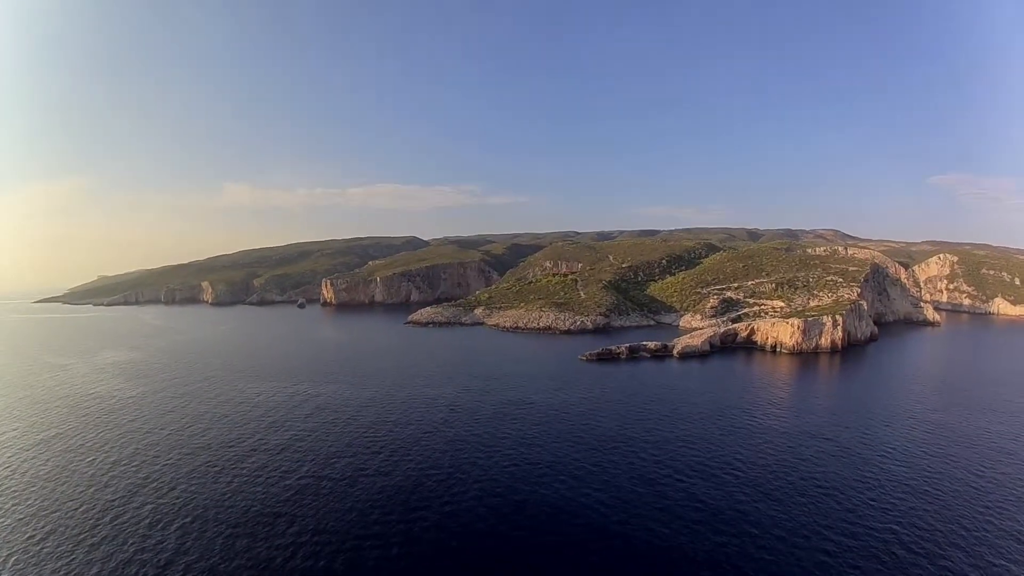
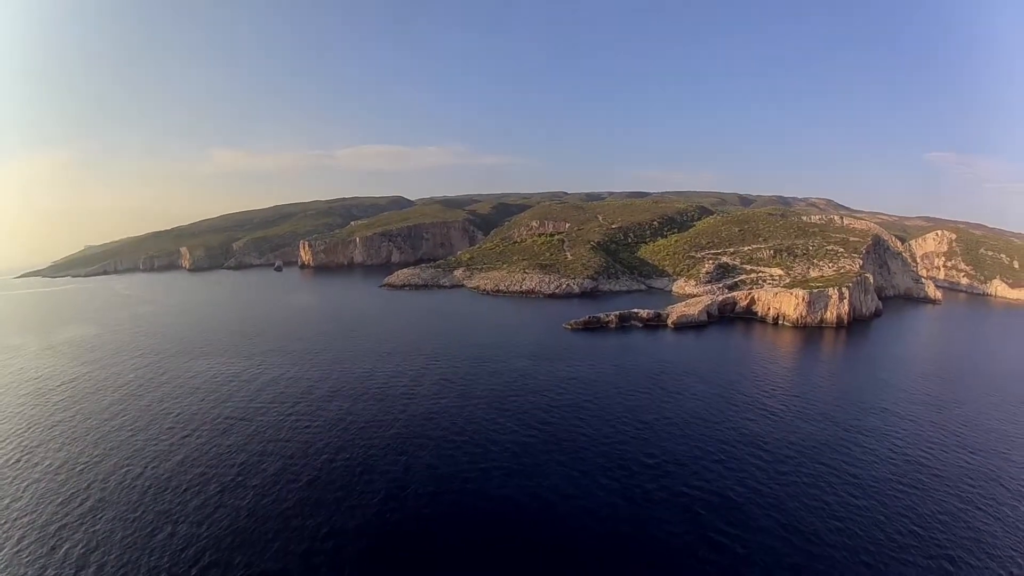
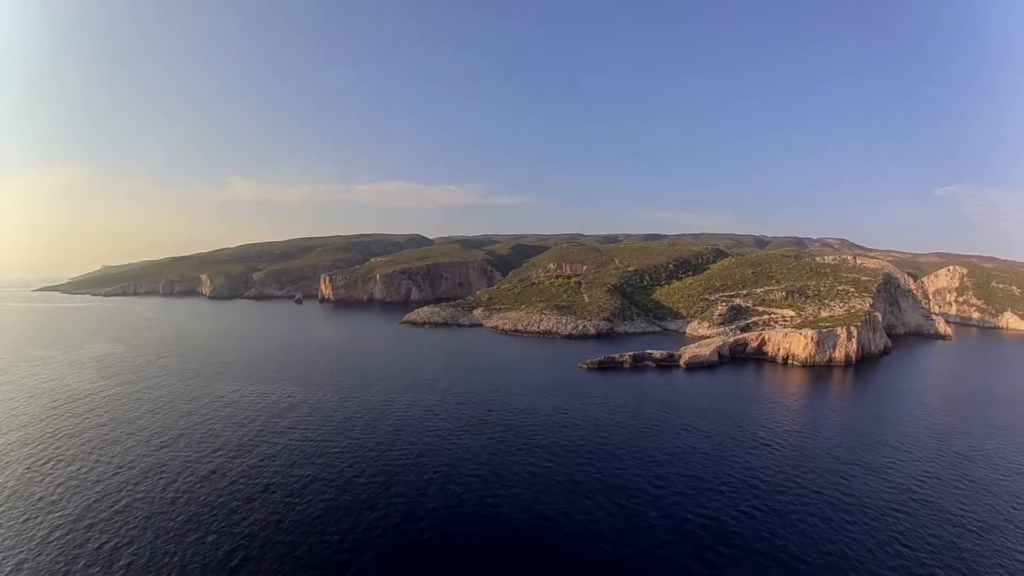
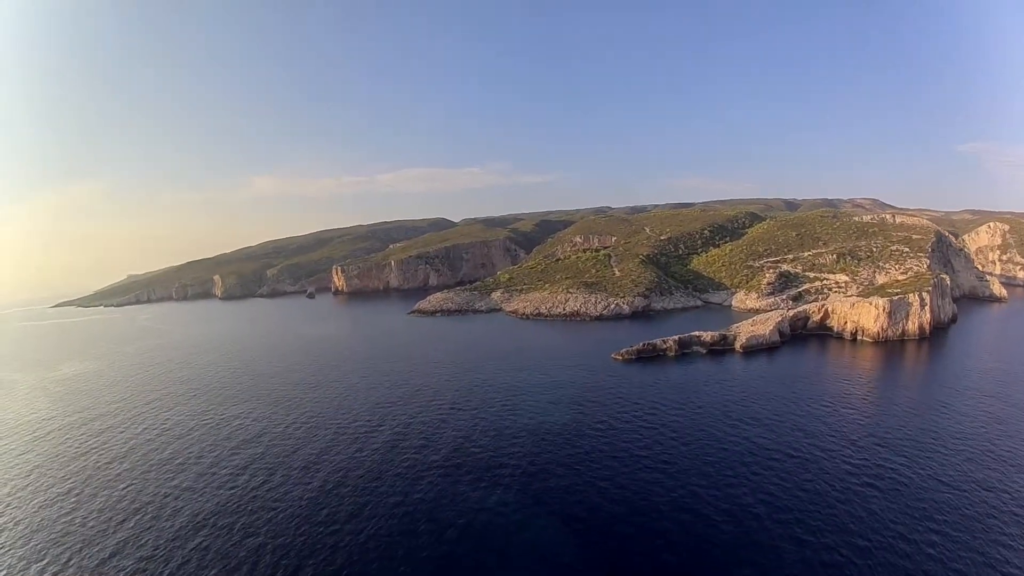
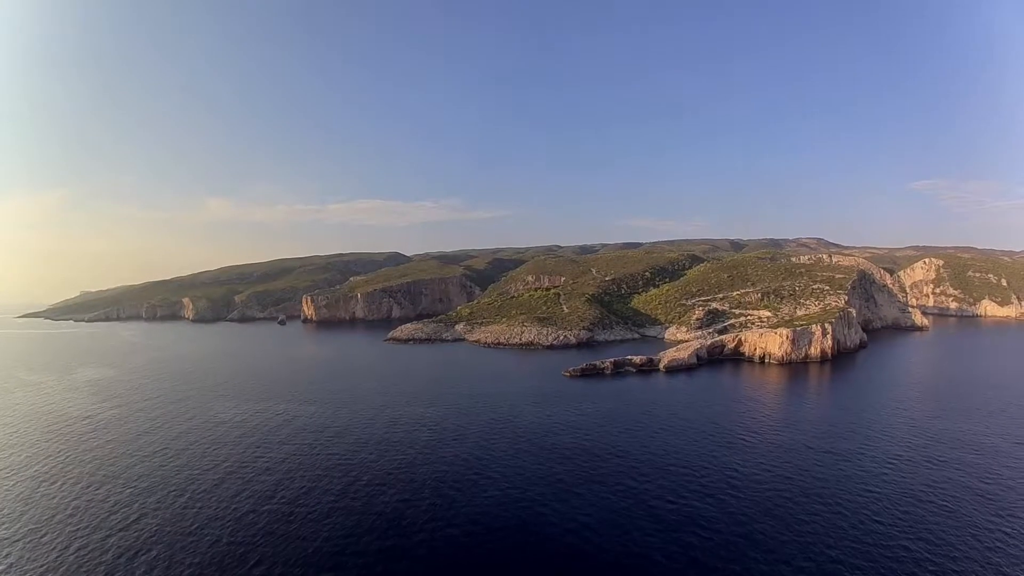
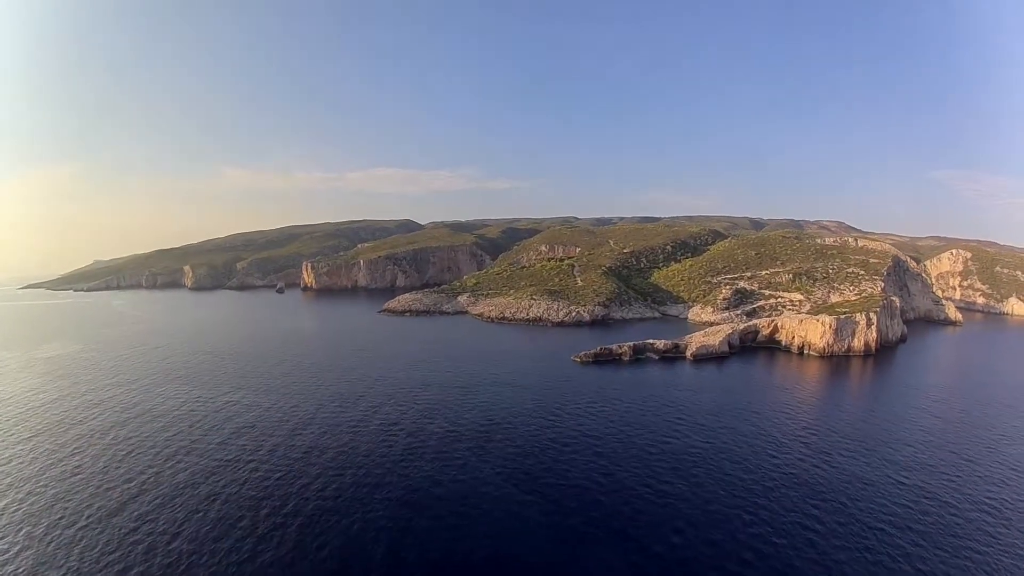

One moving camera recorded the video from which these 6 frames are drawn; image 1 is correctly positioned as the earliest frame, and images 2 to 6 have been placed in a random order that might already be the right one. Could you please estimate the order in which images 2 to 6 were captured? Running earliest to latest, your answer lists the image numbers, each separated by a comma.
5, 3, 2, 6, 4
